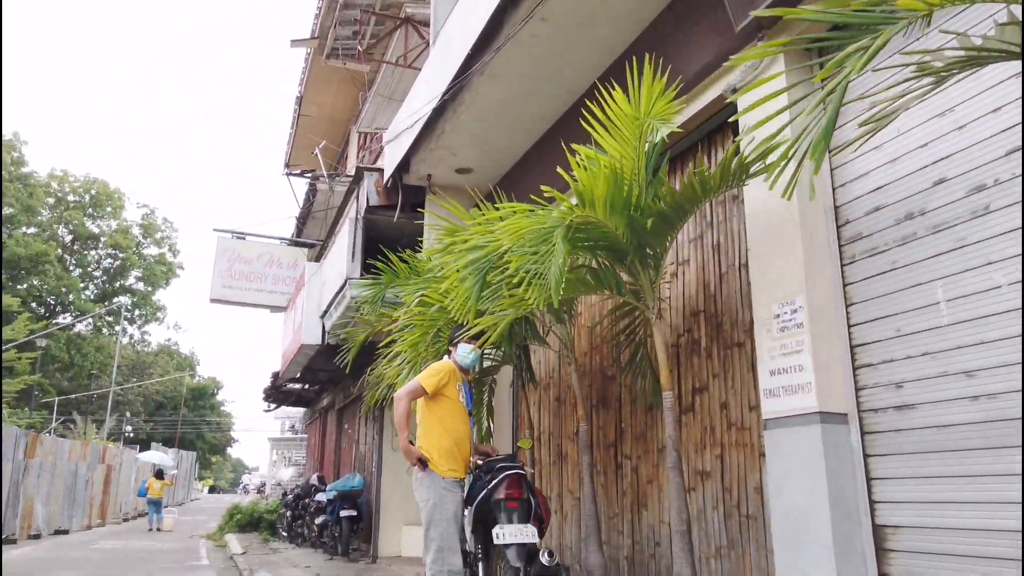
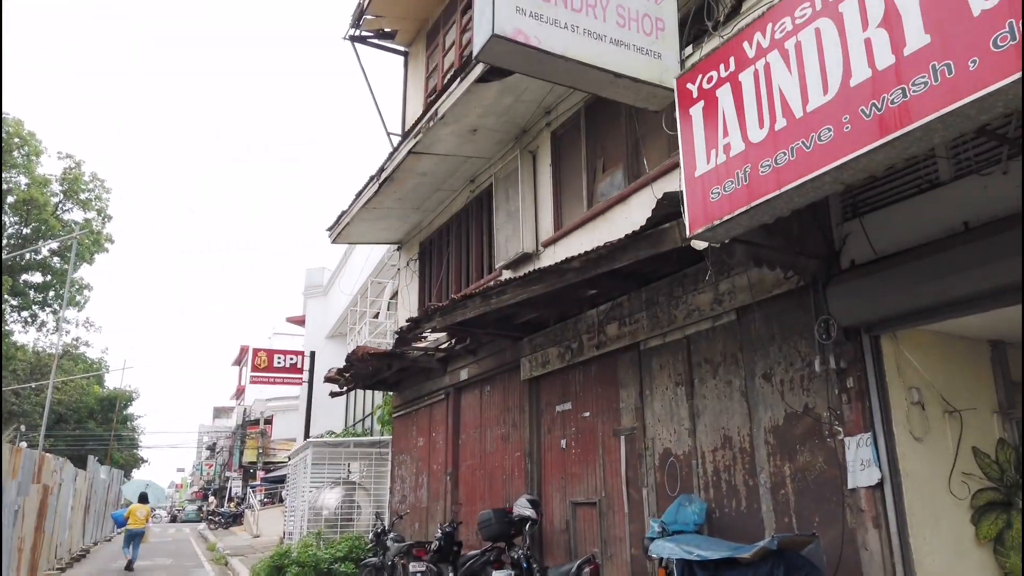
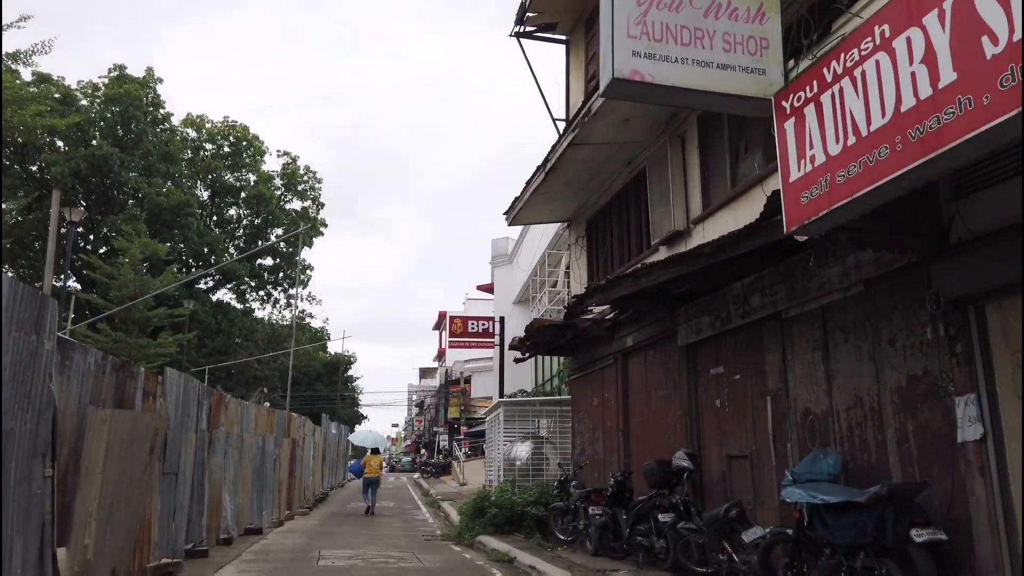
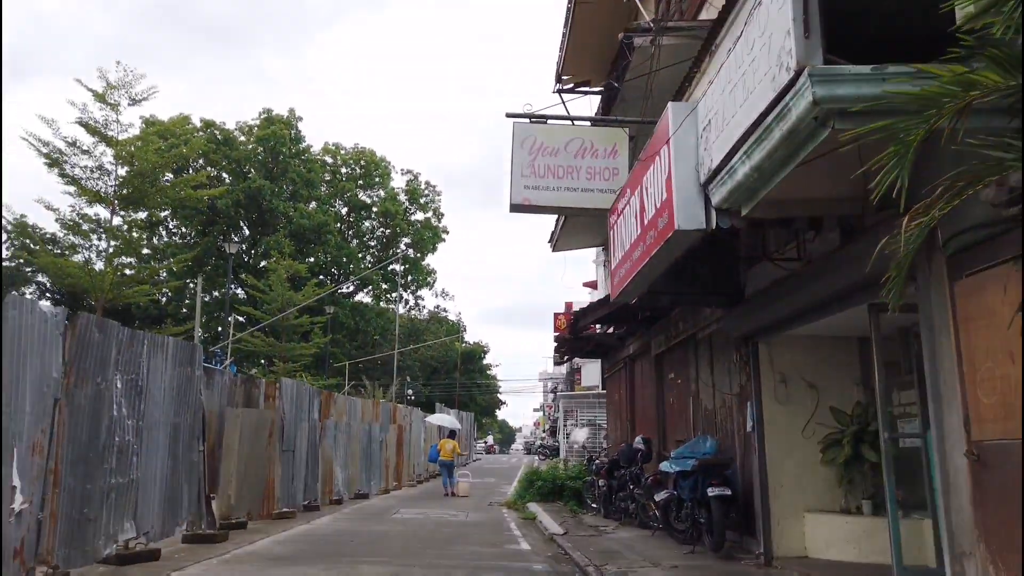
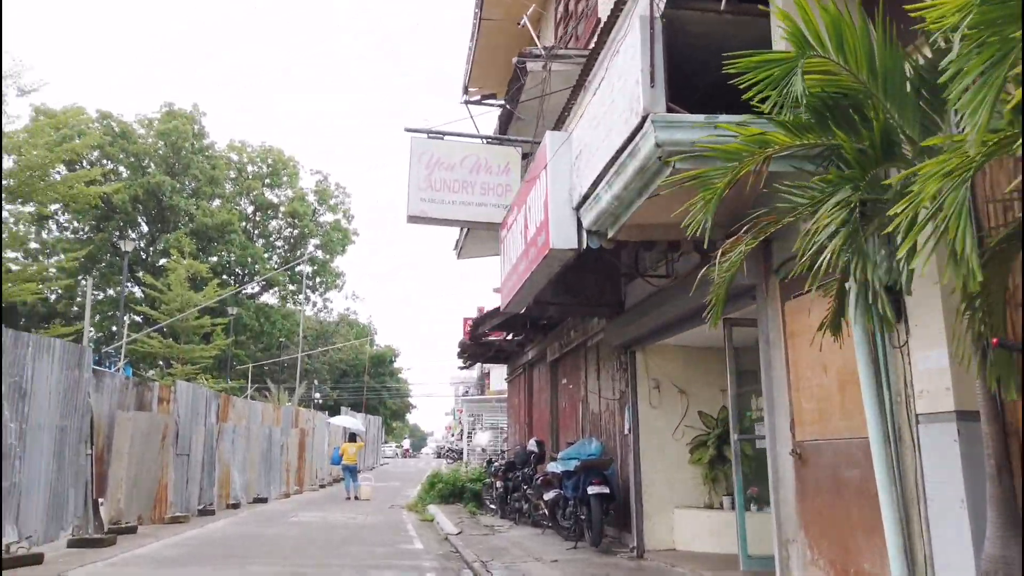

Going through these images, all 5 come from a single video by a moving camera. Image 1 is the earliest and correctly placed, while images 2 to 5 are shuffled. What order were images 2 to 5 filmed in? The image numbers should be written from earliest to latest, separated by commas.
5, 4, 3, 2
